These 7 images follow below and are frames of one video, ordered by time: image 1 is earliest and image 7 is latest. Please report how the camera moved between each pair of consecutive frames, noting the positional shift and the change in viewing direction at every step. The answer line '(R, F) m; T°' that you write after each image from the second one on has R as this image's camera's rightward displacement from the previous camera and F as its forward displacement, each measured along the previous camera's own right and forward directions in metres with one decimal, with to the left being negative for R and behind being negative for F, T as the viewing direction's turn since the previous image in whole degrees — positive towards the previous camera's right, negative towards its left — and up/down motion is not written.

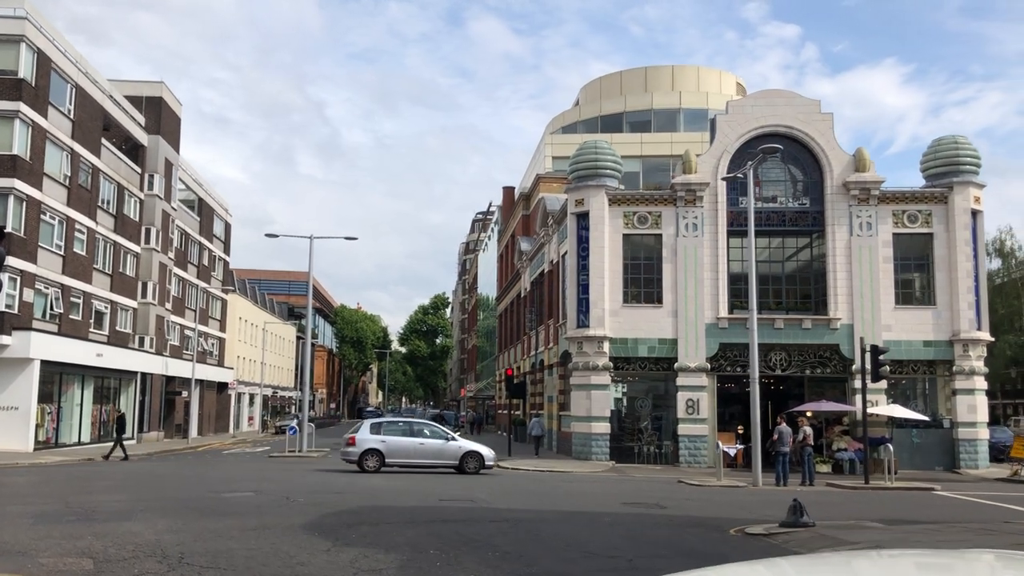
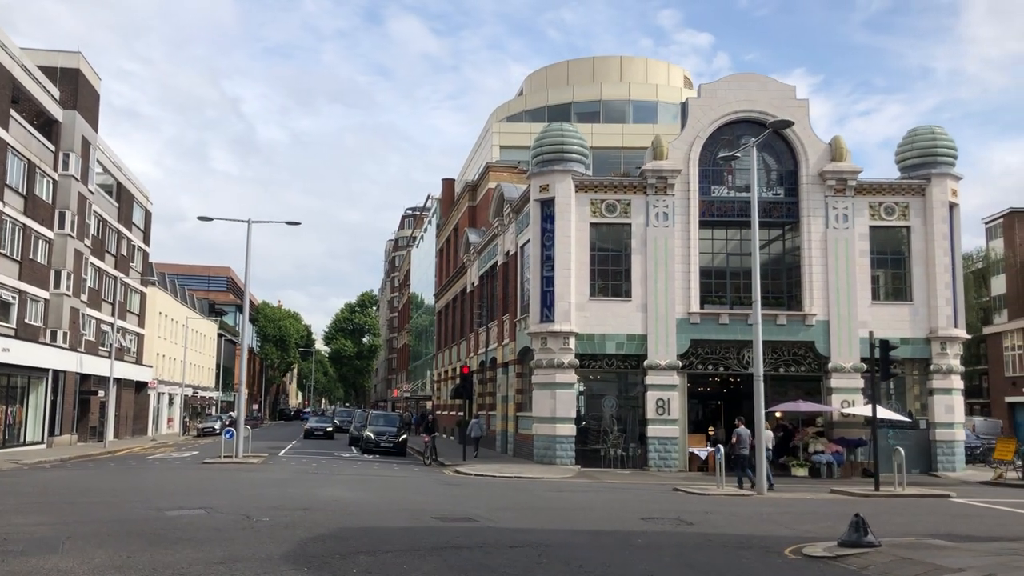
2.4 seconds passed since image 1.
(-1.4, +2.6) m; +5°
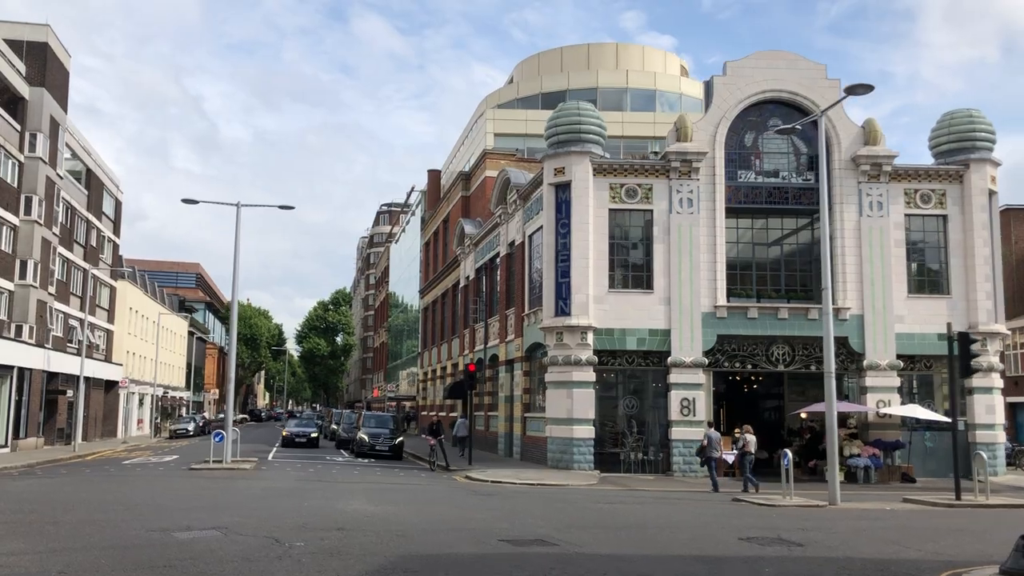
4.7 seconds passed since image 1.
(-1.5, +2.5) m; +2°
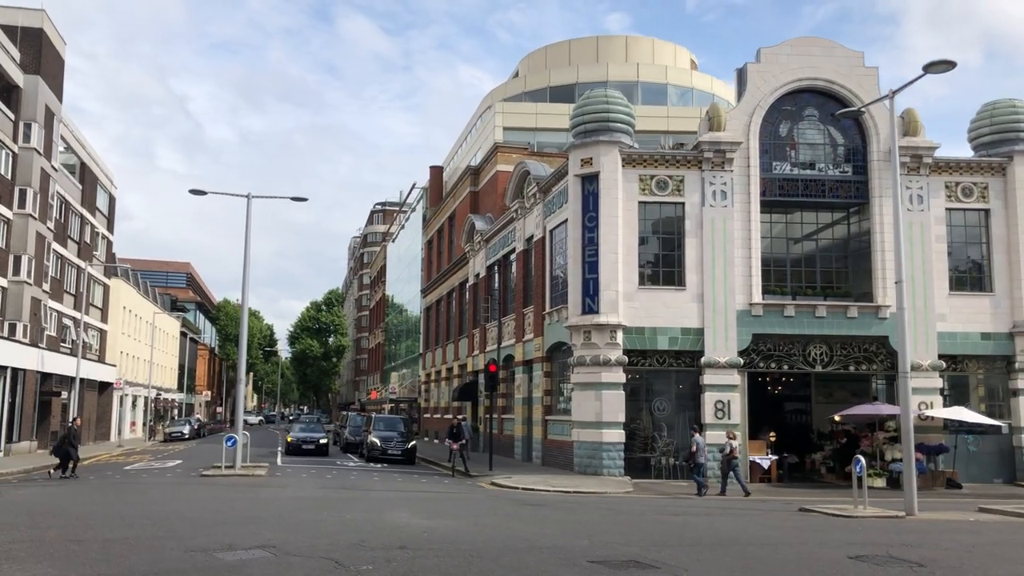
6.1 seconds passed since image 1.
(-1.2, +1.5) m; +1°
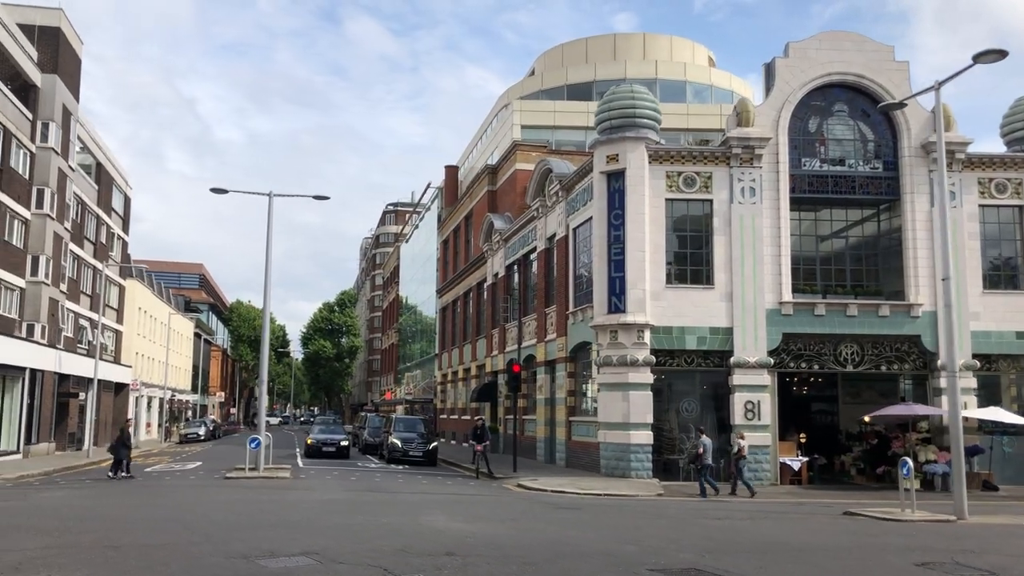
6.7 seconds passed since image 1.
(-0.5, +0.5) m; -1°
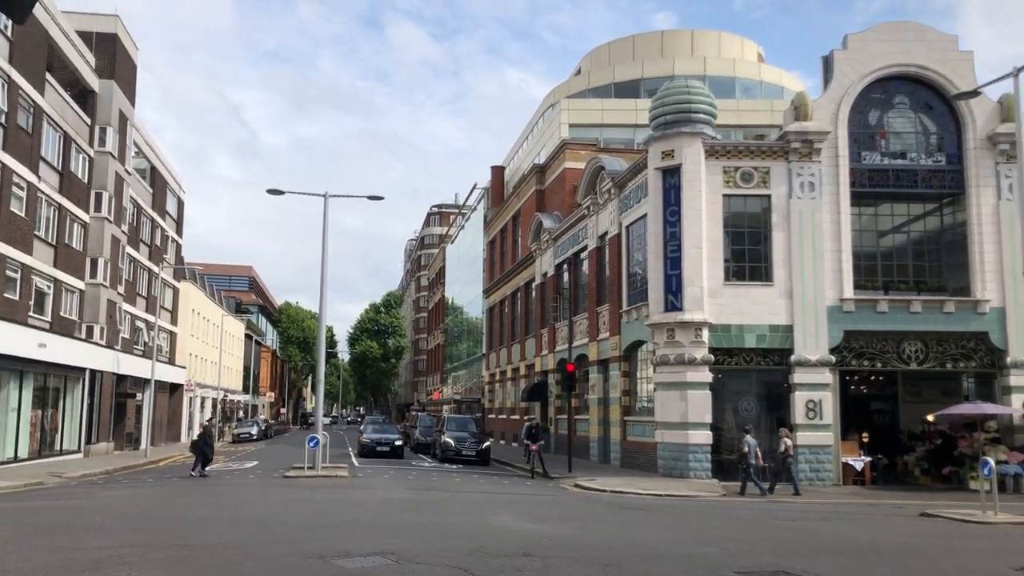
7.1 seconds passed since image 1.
(-0.4, +0.2) m; -3°
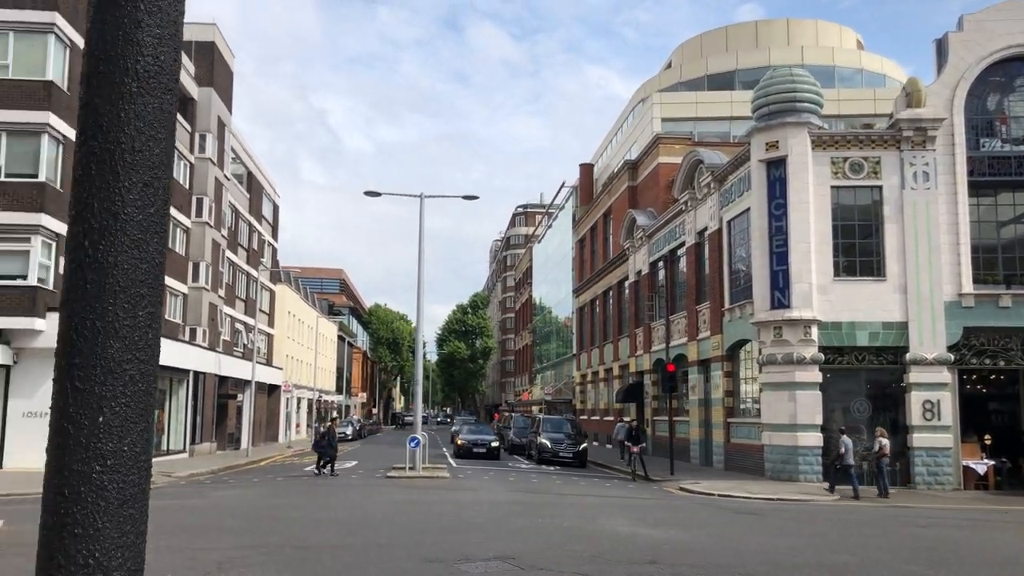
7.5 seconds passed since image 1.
(-0.5, +0.4) m; -5°
